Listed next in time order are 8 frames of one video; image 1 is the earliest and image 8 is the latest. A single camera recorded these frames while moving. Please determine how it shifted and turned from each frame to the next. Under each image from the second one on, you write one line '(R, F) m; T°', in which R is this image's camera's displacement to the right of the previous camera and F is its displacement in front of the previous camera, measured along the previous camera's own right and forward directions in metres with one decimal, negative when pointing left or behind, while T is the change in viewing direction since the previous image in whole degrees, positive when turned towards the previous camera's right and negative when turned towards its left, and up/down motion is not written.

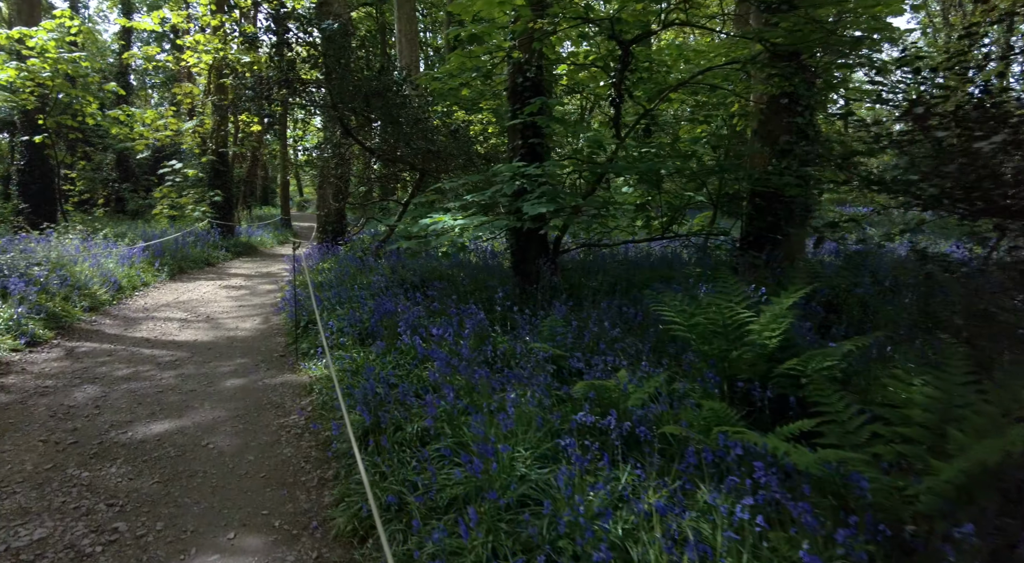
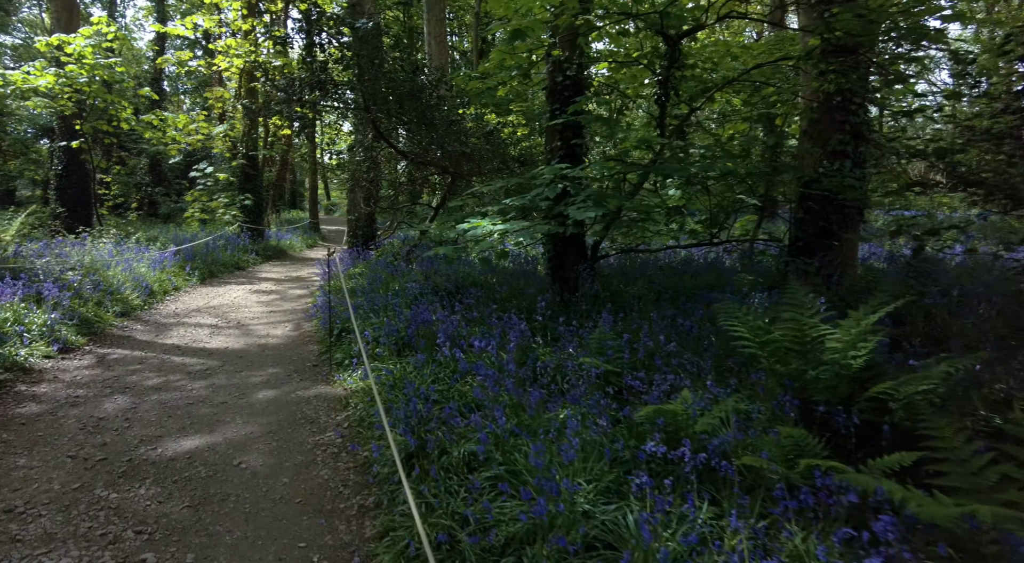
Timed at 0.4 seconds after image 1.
(-0.2, +0.3) m; -2°
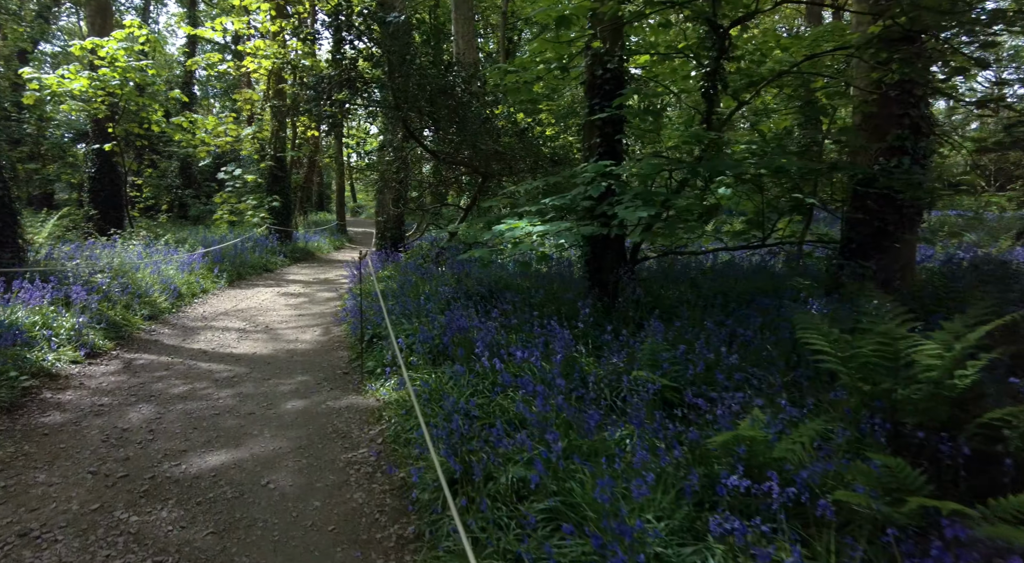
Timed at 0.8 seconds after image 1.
(-0.2, +0.3) m; -2°
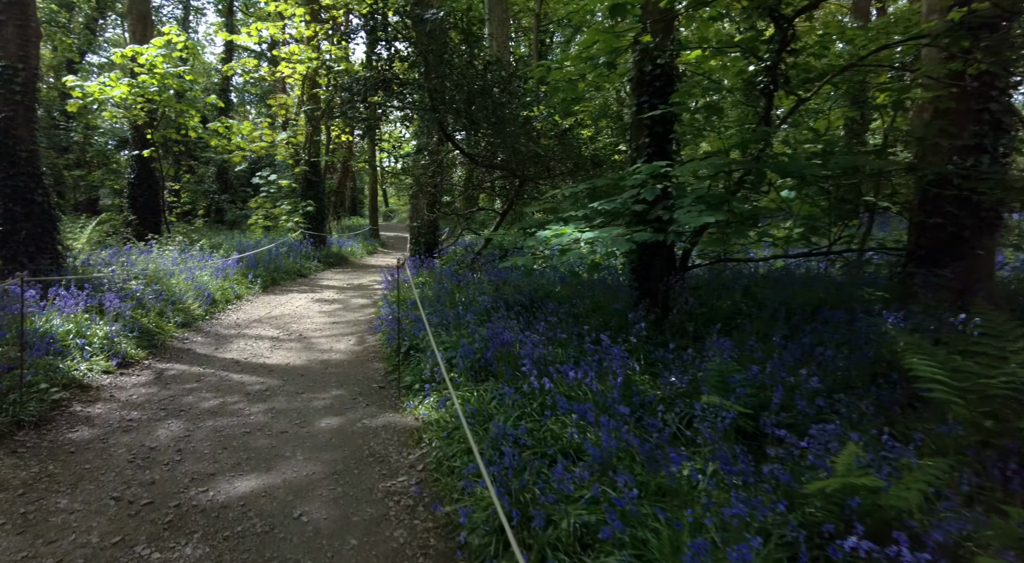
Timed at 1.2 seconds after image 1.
(-0.1, +0.3) m; -3°
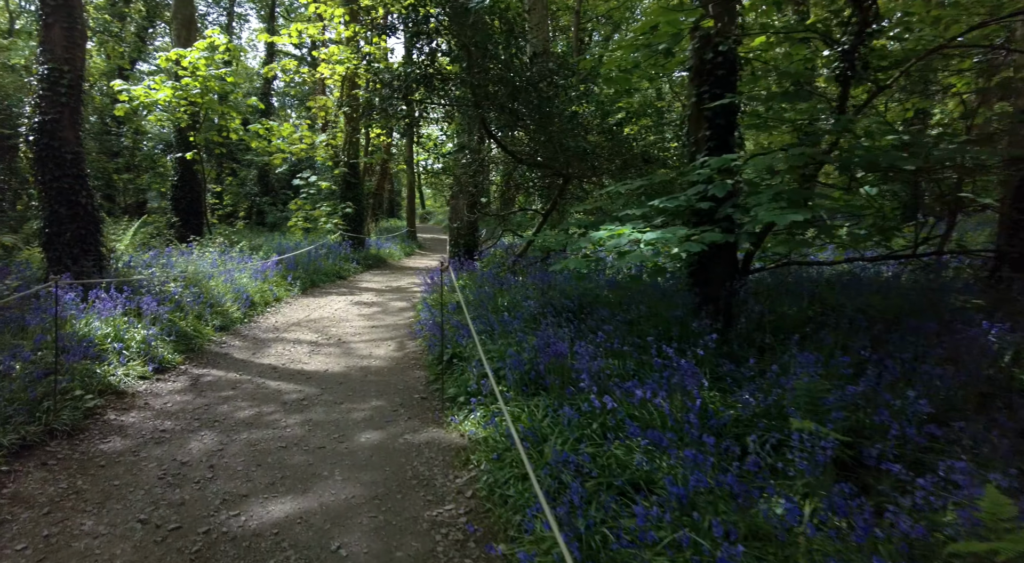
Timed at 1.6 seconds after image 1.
(-0.1, +0.4) m; -3°
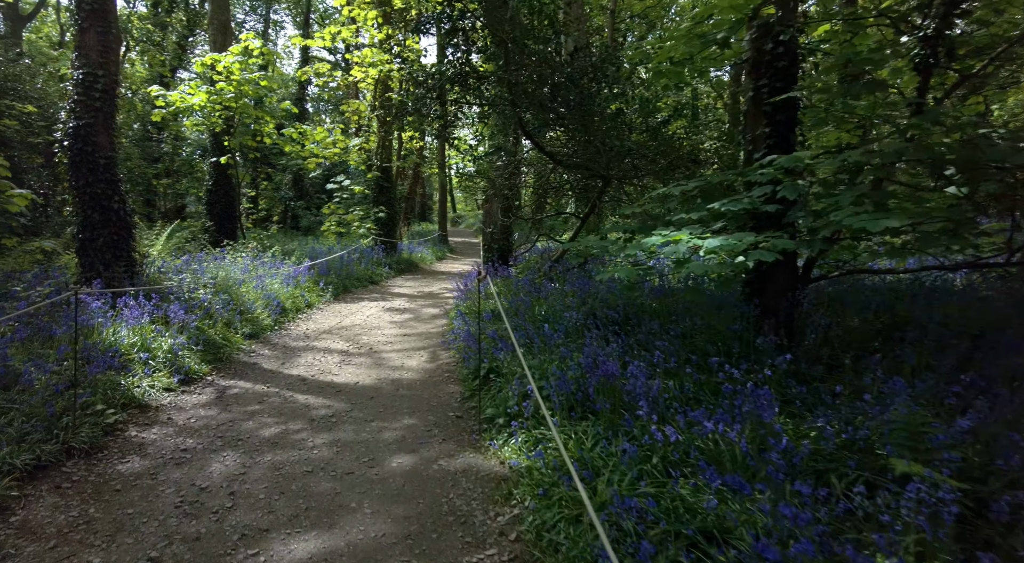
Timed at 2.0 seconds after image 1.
(-0.1, +0.4) m; -3°
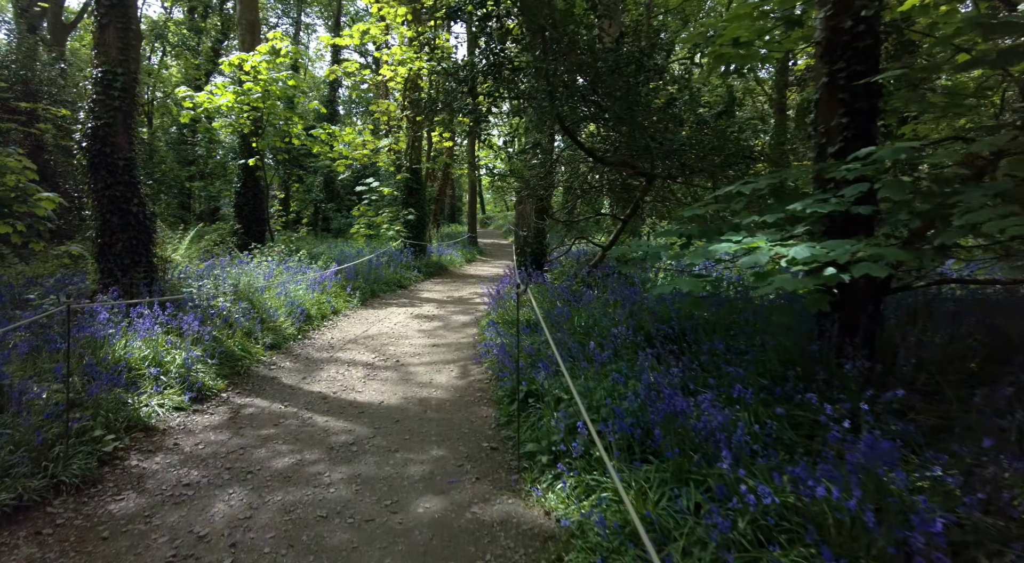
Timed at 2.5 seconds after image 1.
(-0.1, +0.5) m; -3°
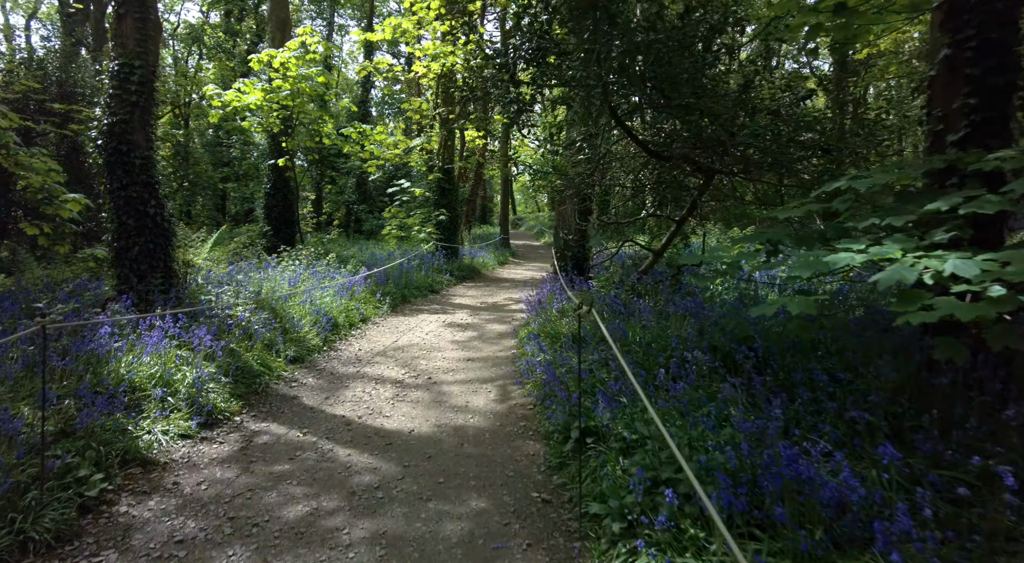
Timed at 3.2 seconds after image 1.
(-0.2, +0.7) m; -3°
